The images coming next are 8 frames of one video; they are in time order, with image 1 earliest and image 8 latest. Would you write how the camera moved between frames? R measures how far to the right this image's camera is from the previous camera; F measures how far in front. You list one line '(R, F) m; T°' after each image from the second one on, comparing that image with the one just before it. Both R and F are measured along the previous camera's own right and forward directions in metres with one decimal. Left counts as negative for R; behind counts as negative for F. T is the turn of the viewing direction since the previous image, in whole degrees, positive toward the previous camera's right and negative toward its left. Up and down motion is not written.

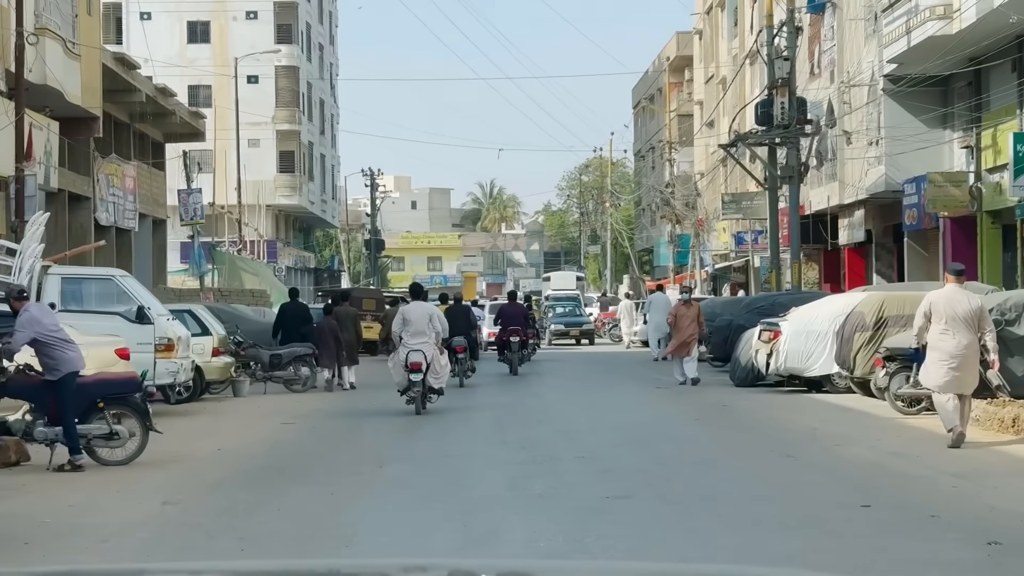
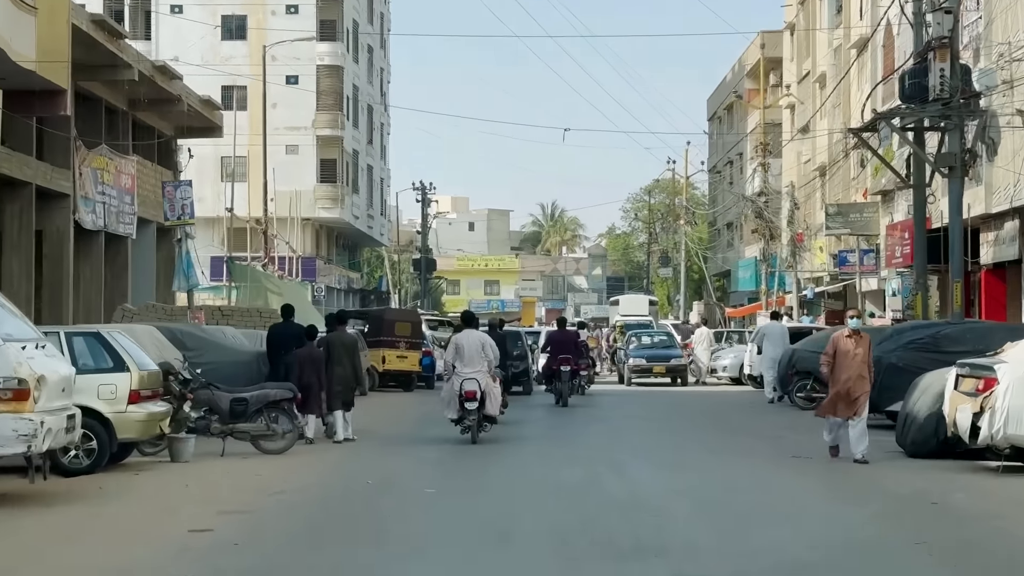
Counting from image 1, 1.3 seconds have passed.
(-0.1, +6.2) m; -2°
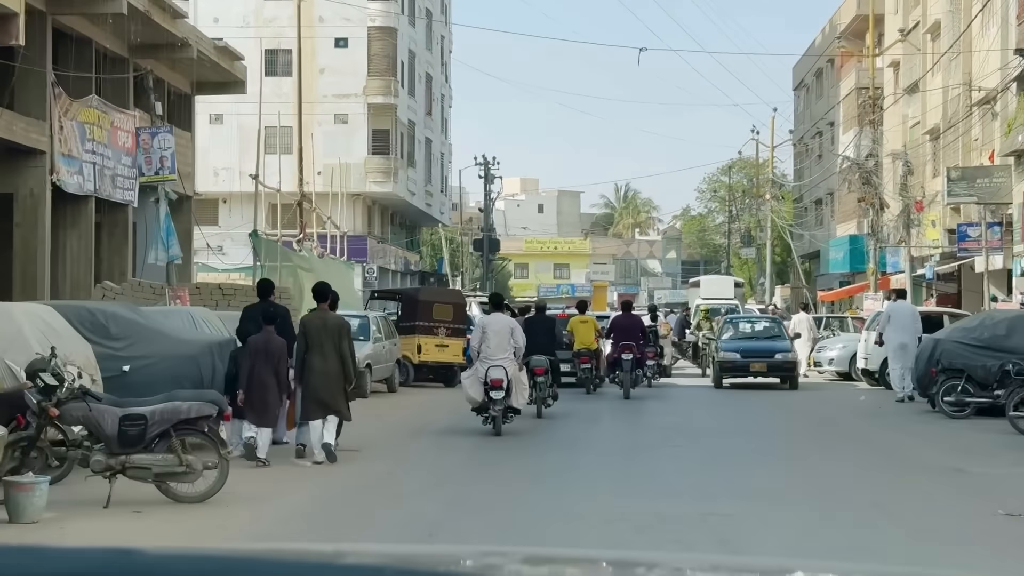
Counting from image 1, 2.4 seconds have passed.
(+0.1, +5.0) m; -3°
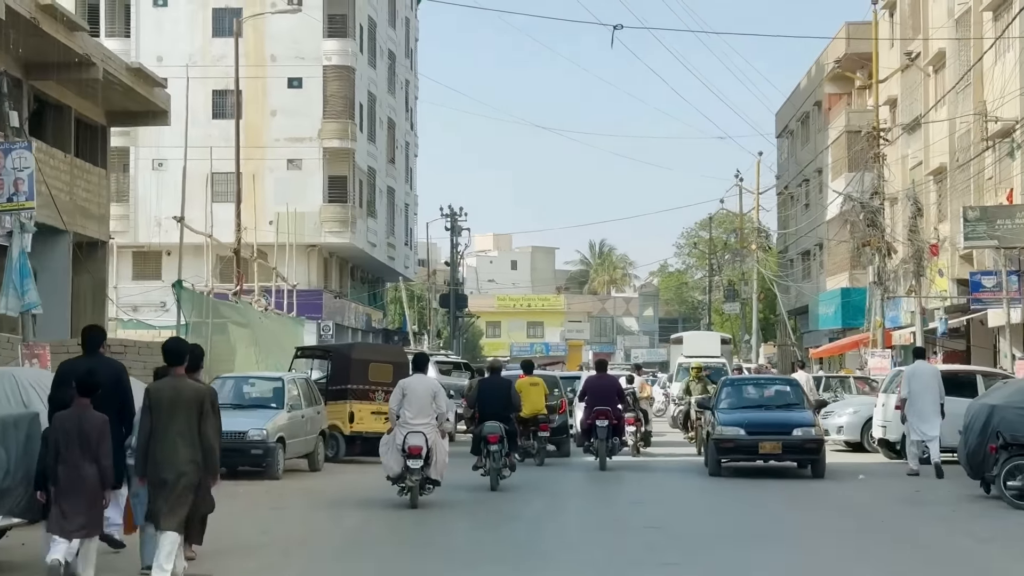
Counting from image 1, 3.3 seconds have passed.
(+0.3, +3.8) m; +1°
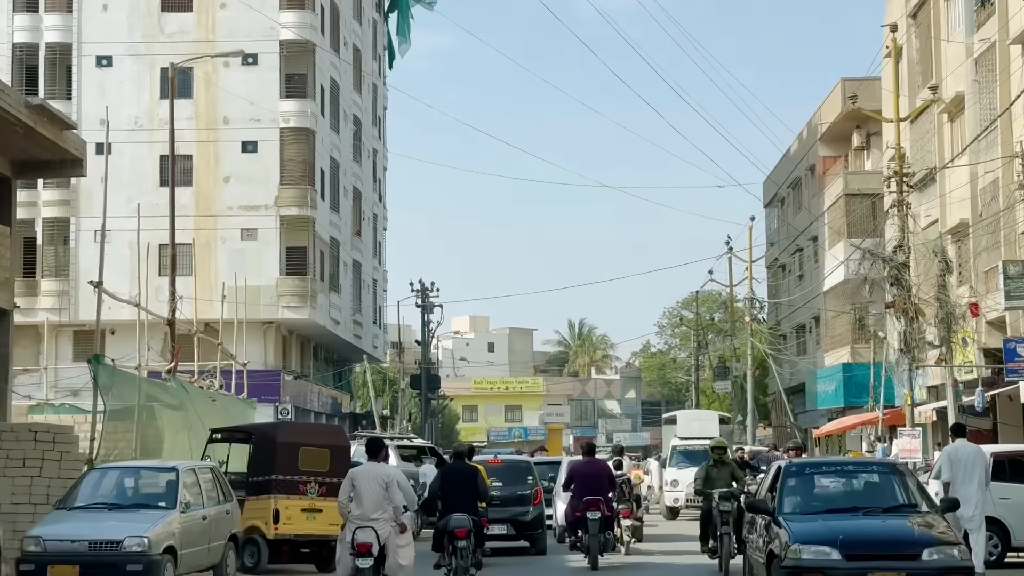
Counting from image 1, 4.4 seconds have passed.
(+0.2, +3.8) m; +1°
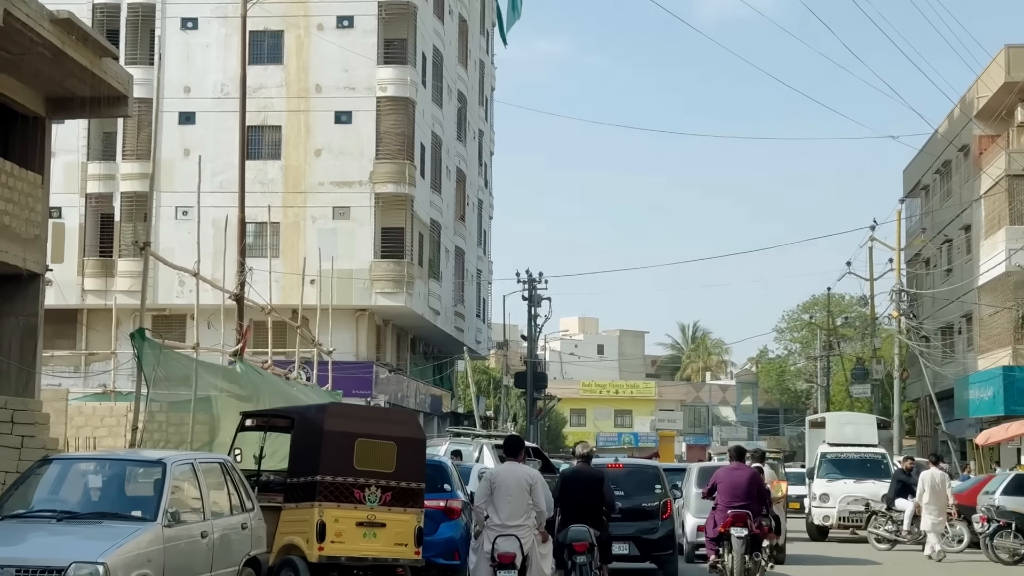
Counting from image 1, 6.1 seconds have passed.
(-0.2, +4.3) m; -4°
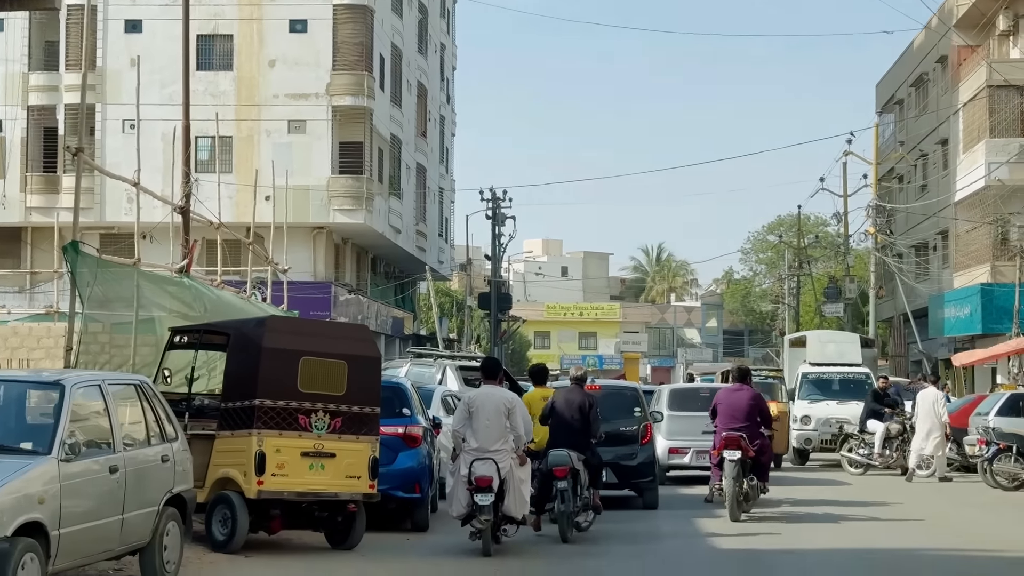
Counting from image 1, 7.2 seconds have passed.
(0.0, +1.5) m; +1°
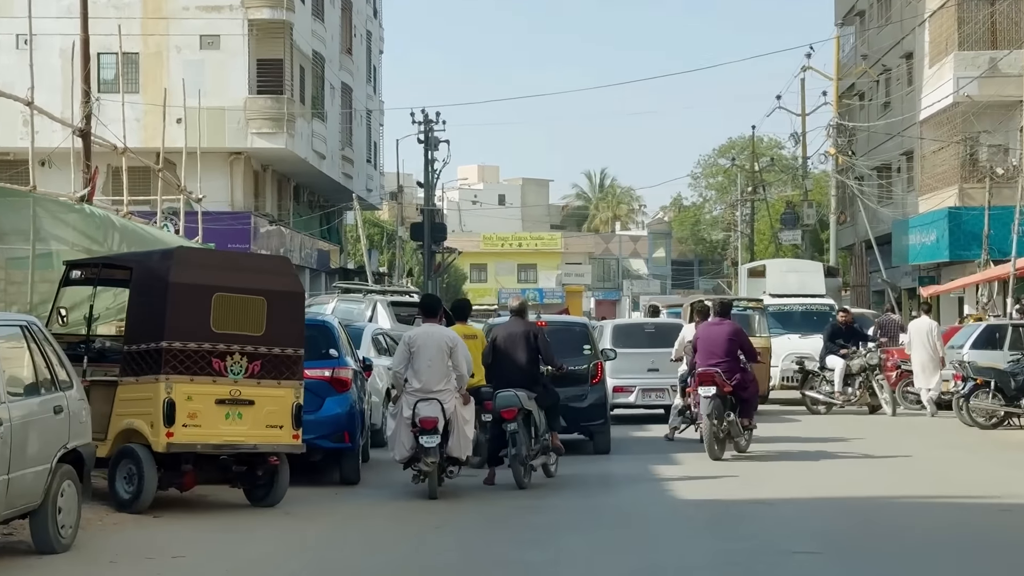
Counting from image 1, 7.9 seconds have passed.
(+0.1, +1.3) m; +2°
